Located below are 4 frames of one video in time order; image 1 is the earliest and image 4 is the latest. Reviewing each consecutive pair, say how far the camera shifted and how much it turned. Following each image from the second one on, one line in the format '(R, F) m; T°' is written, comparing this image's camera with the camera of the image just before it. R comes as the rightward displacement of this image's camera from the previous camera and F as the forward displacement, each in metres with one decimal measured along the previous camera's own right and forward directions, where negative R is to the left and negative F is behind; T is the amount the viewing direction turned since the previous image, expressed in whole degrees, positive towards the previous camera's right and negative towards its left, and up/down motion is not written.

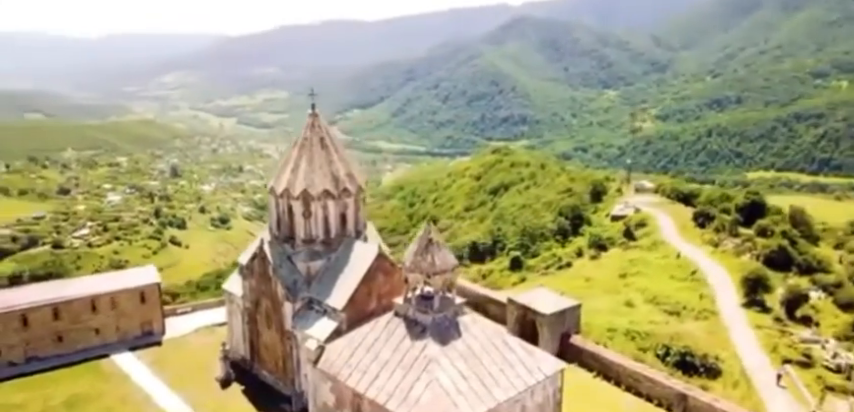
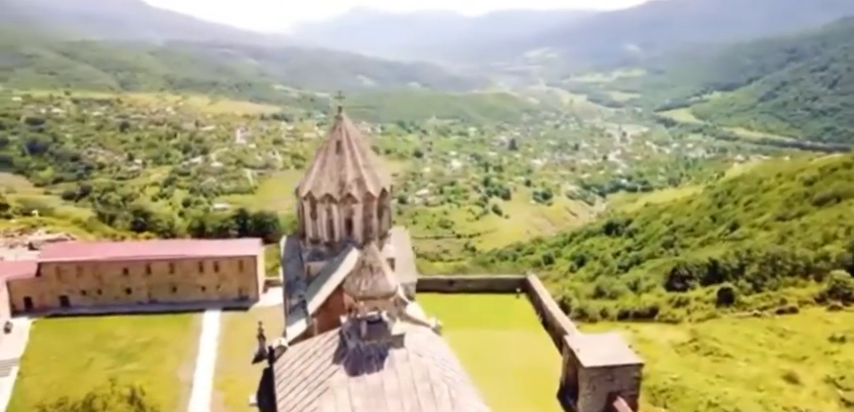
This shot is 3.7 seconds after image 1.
(+7.4, +3.1) m; -27°
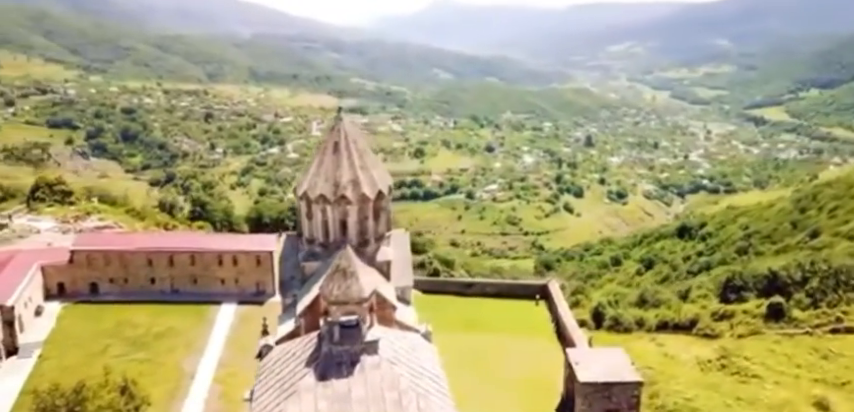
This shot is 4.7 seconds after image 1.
(+1.9, +0.4) m; -6°
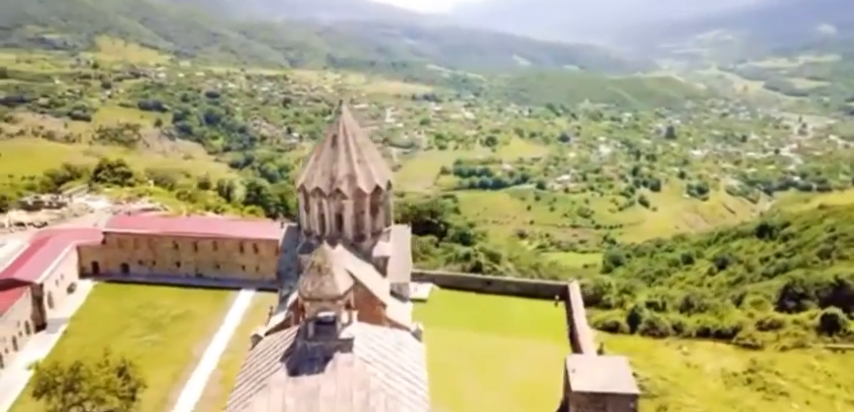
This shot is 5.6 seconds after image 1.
(+1.9, +0.4) m; -6°
